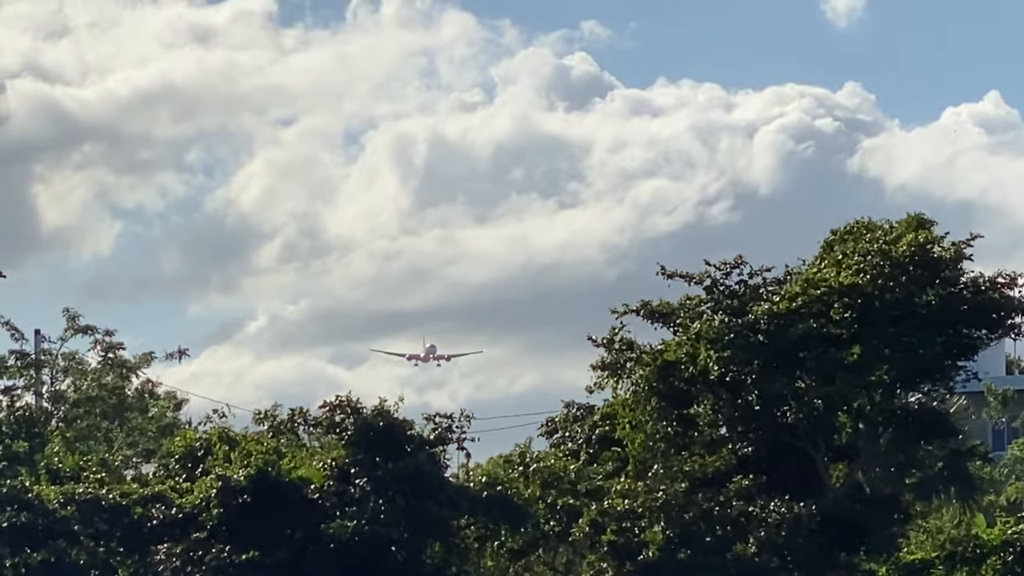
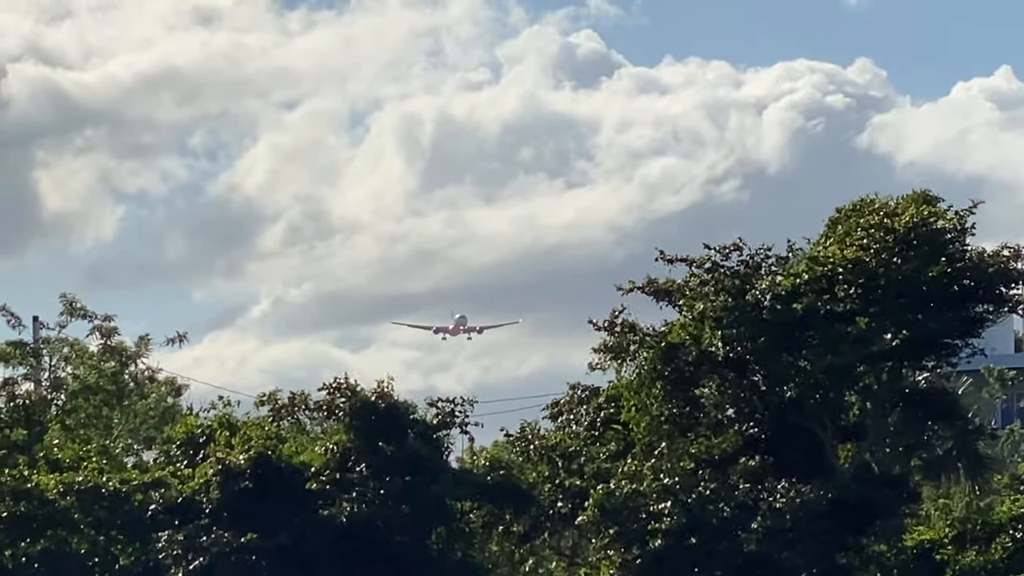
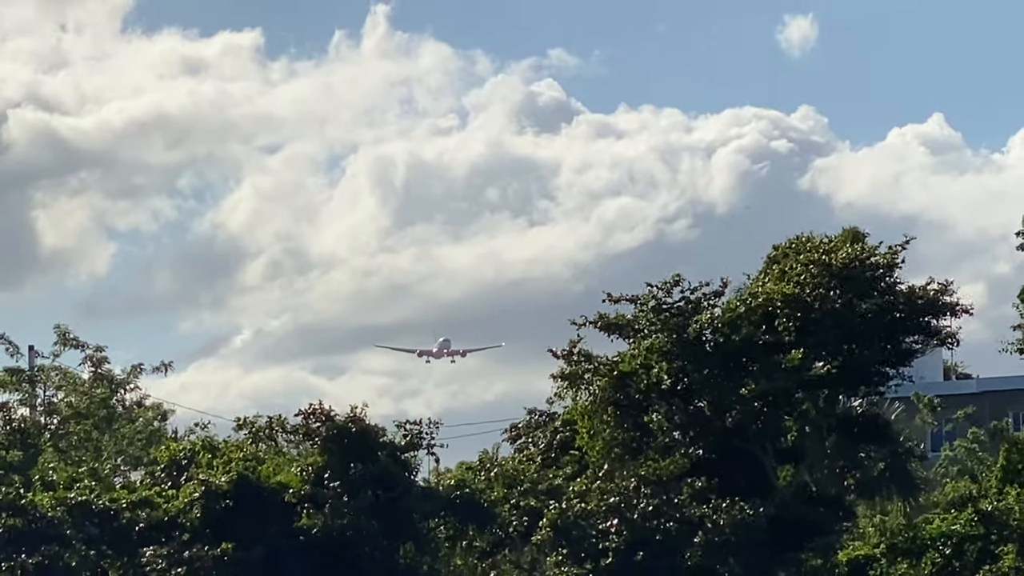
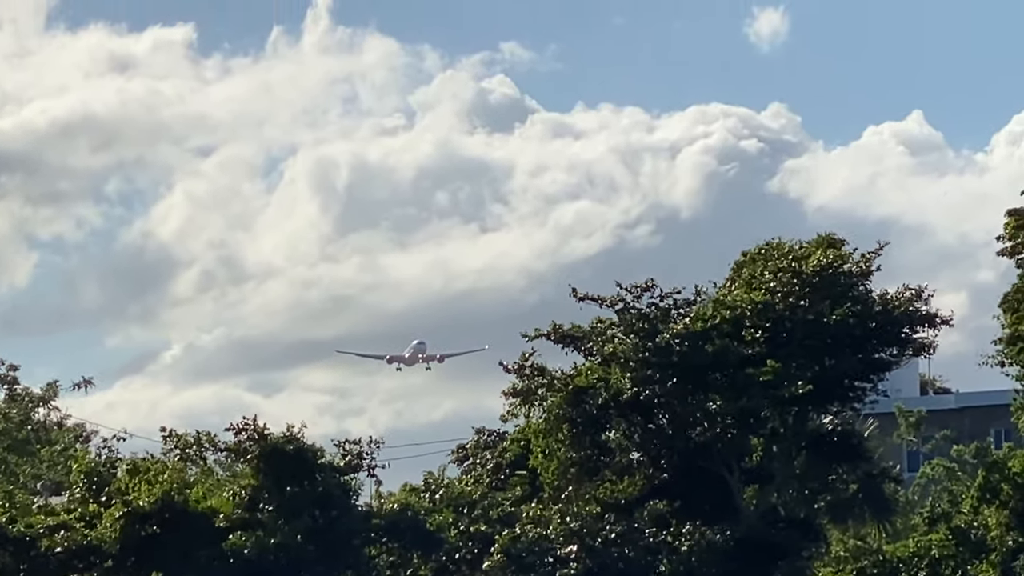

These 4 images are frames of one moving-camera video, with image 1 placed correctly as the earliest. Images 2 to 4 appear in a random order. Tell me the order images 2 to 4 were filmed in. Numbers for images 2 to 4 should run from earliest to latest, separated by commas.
2, 3, 4
